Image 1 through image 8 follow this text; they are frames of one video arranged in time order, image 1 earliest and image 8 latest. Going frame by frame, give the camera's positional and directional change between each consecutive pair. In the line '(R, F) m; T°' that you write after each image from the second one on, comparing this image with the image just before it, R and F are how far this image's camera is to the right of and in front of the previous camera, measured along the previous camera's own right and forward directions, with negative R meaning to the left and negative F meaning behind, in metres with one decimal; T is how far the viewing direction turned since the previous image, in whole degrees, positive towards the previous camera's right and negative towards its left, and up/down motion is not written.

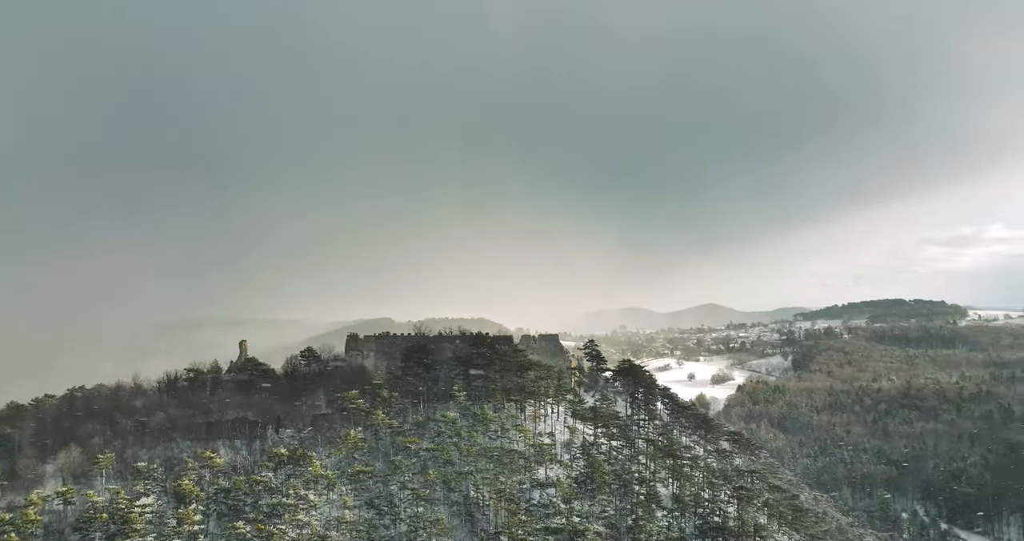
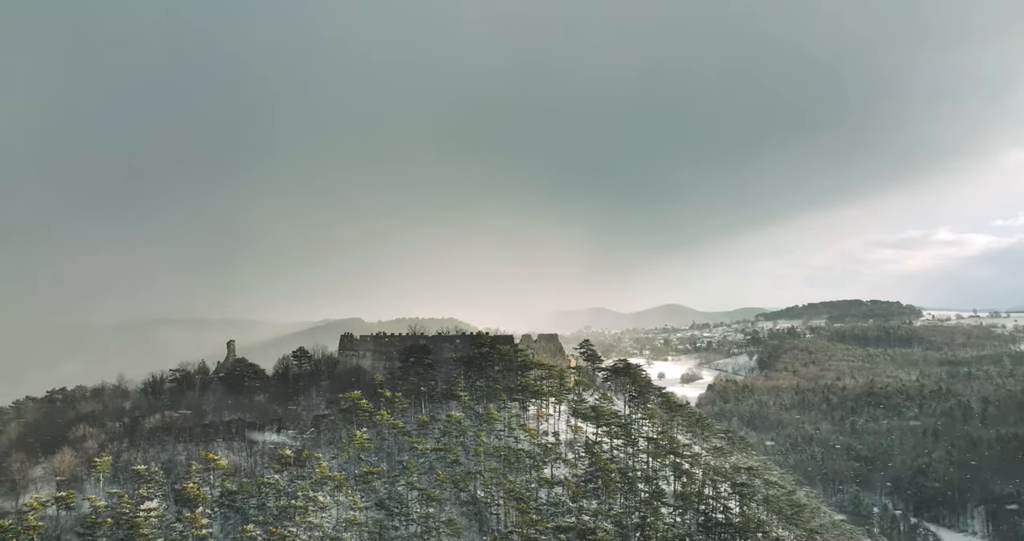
(-2.4, +0.1) m; +2°
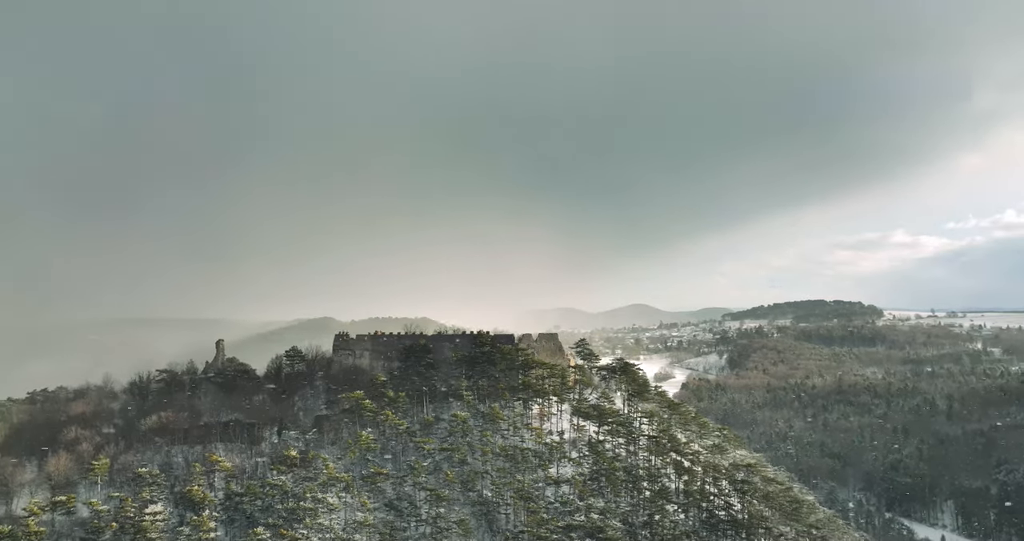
(-2.2, +0.2) m; +2°
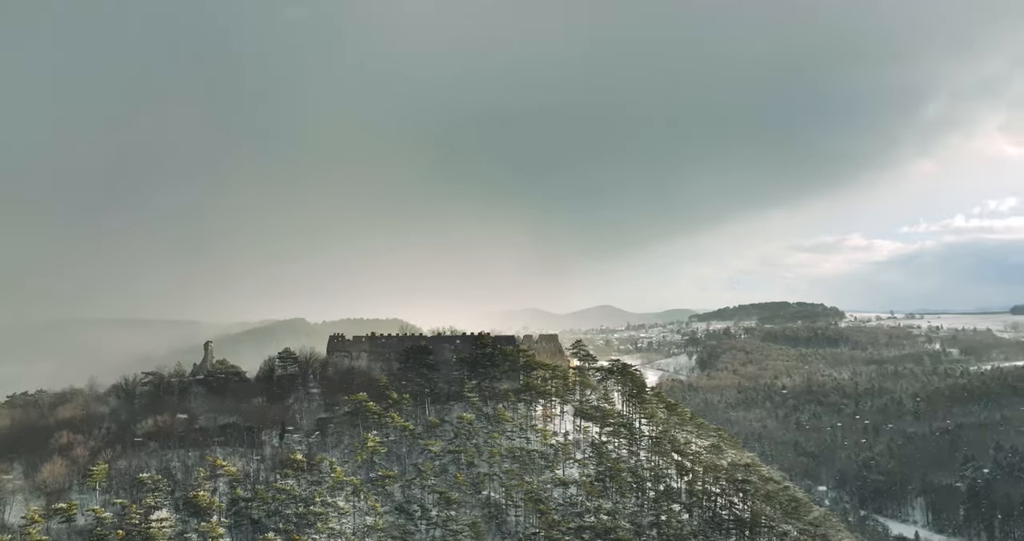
(-2.3, +0.2) m; +2°
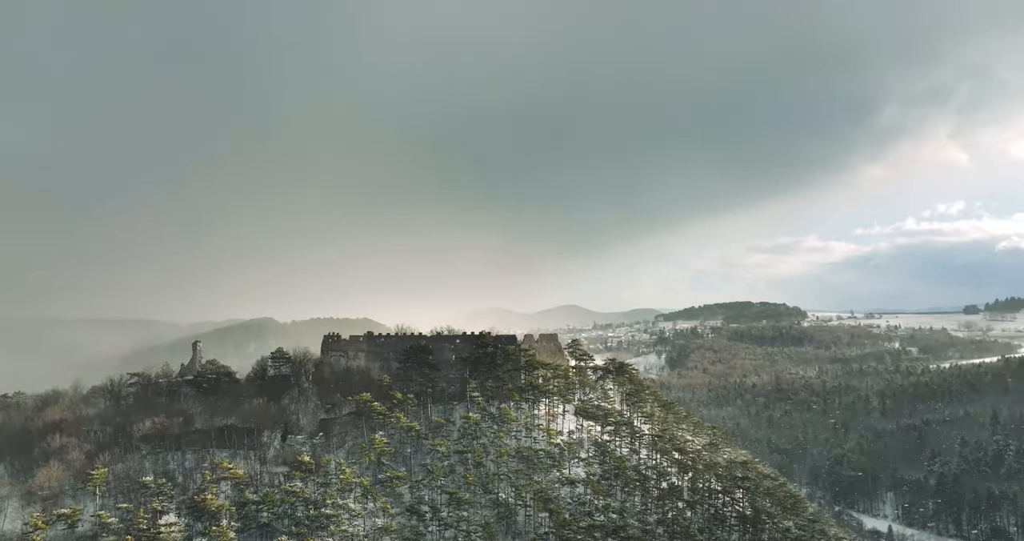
(-2.4, +0.2) m; +2°
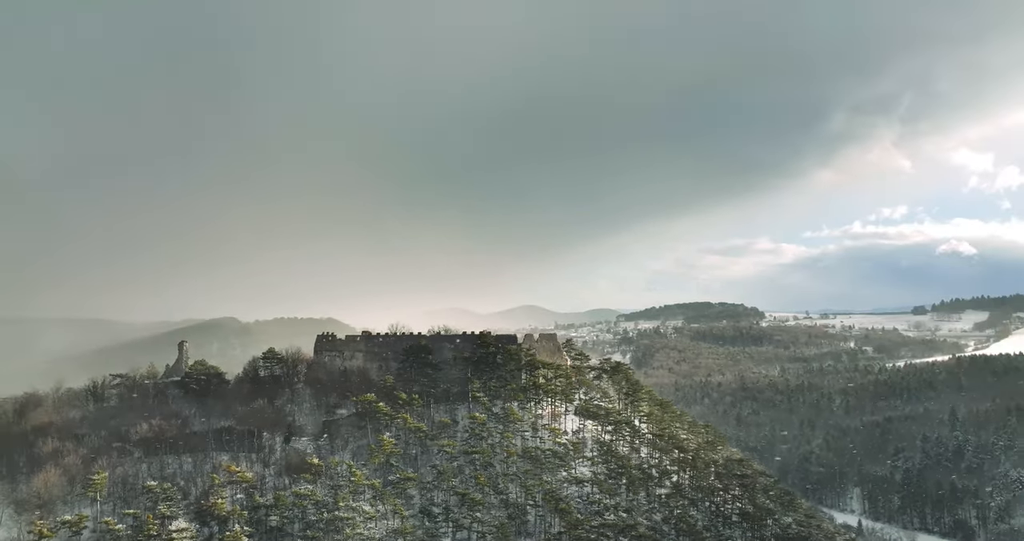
(-2.7, +0.2) m; +3°
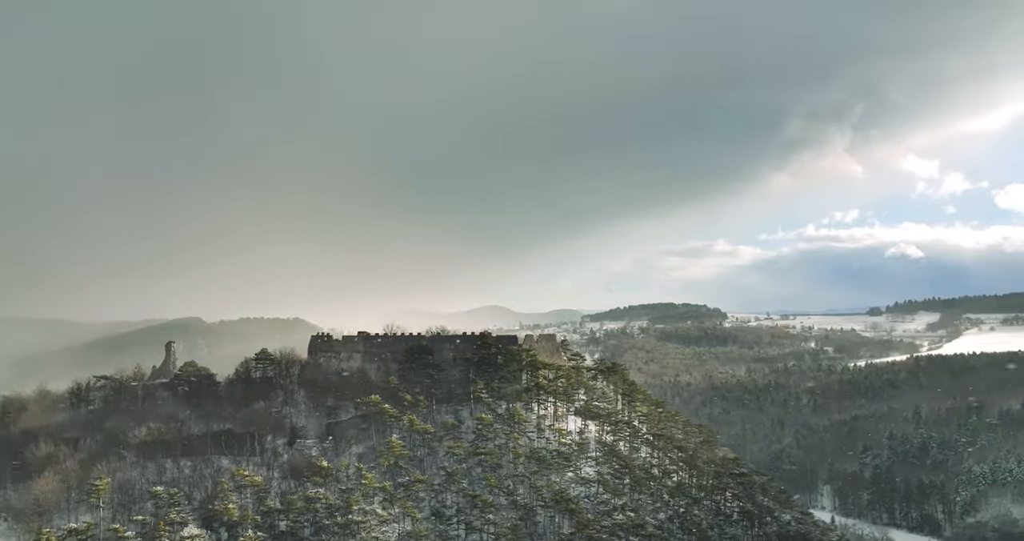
(-2.5, +0.1) m; +2°
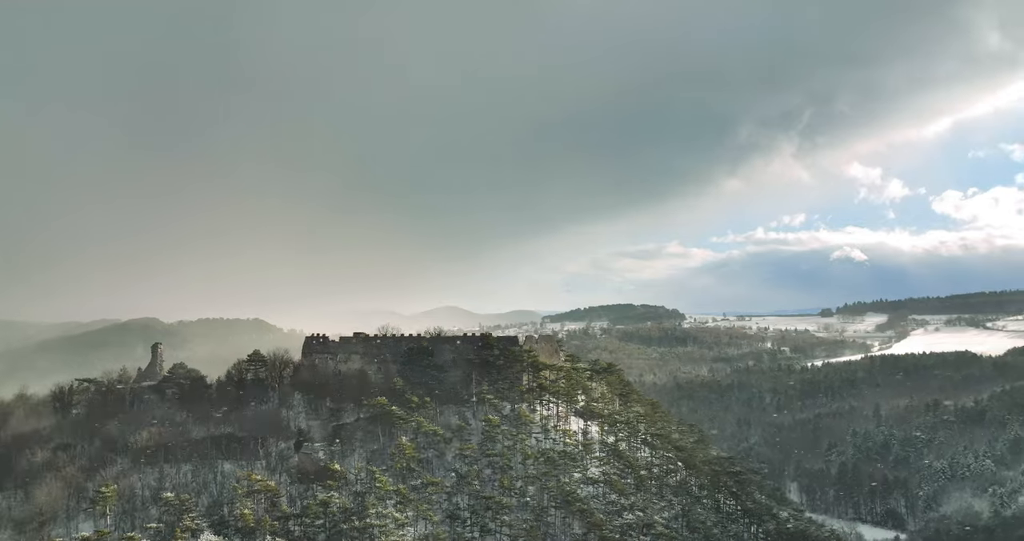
(-2.9, -0.1) m; +3°
